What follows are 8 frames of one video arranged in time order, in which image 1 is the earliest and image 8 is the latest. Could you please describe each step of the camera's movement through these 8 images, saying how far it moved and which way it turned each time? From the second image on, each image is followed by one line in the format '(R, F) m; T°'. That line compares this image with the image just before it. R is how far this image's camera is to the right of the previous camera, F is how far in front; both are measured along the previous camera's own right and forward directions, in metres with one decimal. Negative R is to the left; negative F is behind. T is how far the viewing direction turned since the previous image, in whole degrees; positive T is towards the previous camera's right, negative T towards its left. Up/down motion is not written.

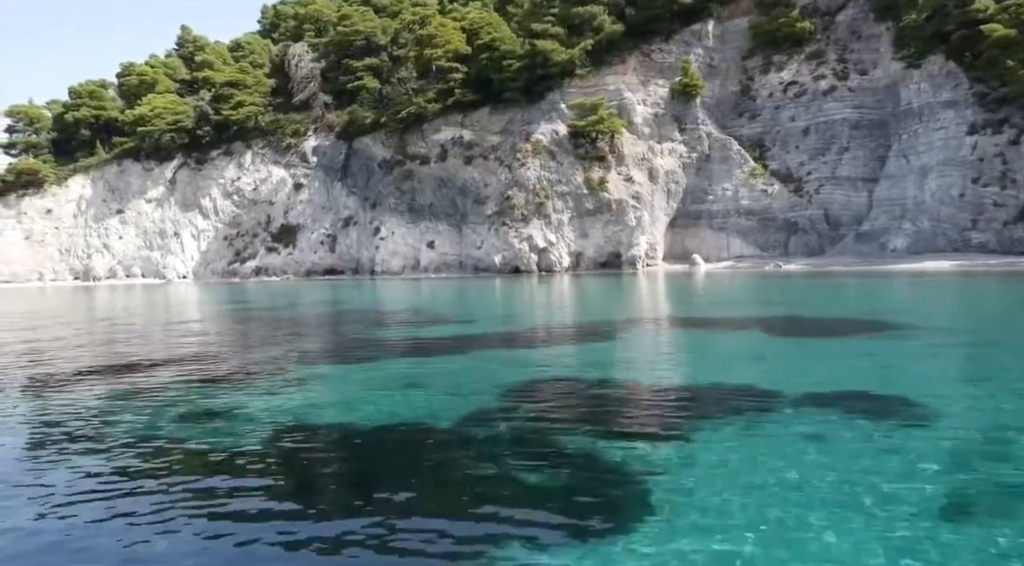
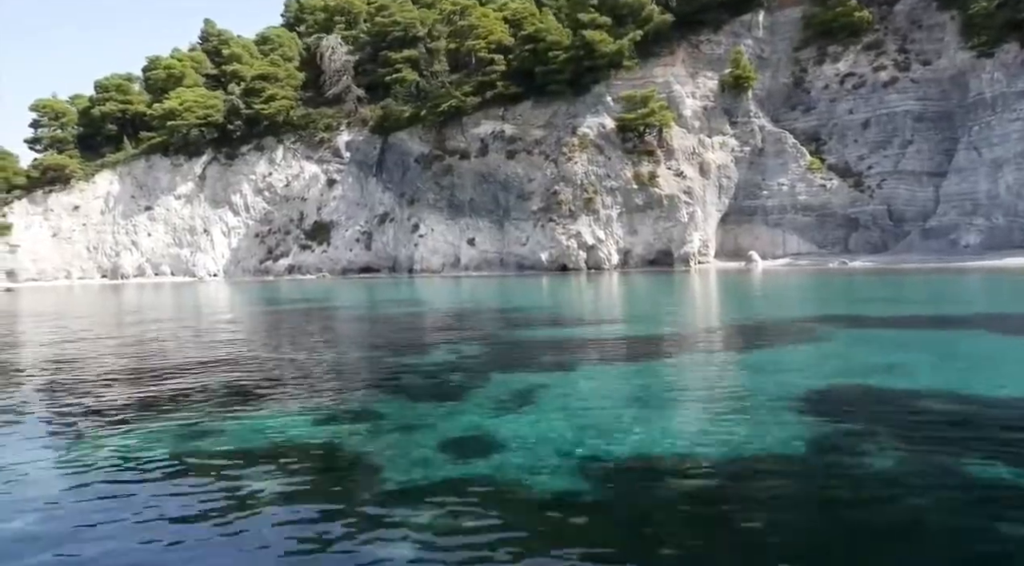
(-2.1, +1.2) m; 0°
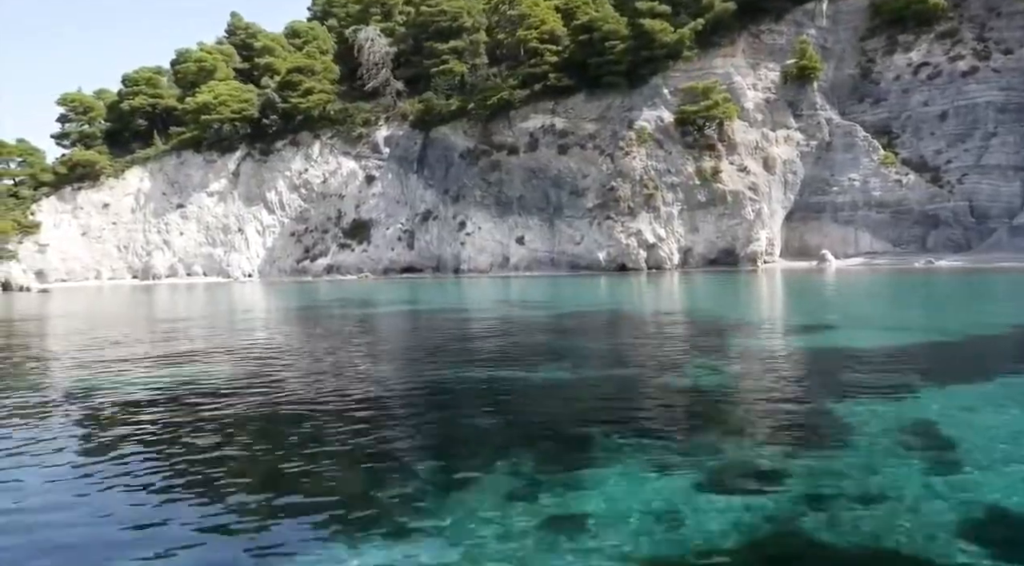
(-2.5, +1.6) m; 0°
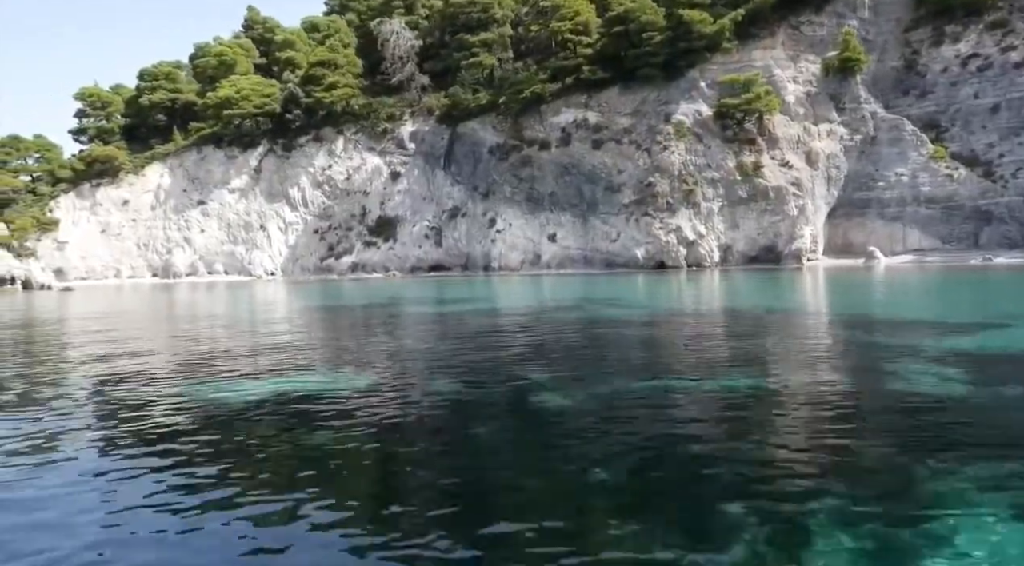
(-1.5, +1.0) m; 0°
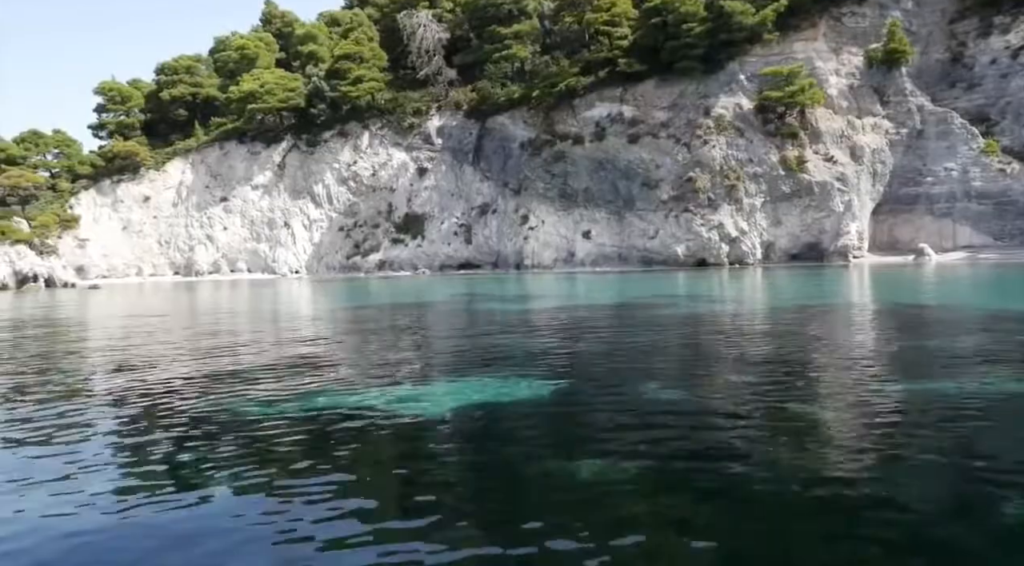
(-1.5, +0.9) m; 0°
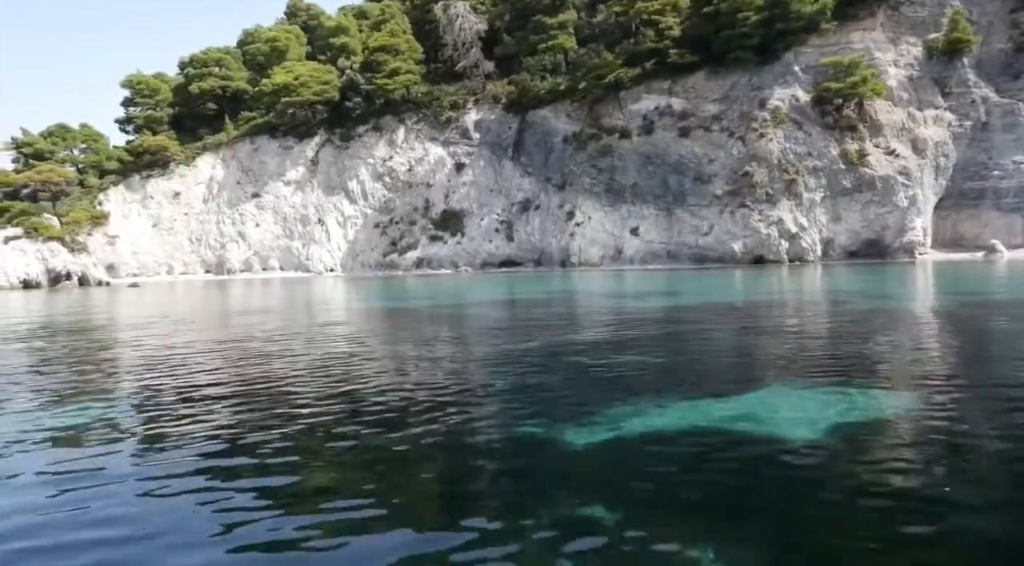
(-2.1, +1.1) m; 0°
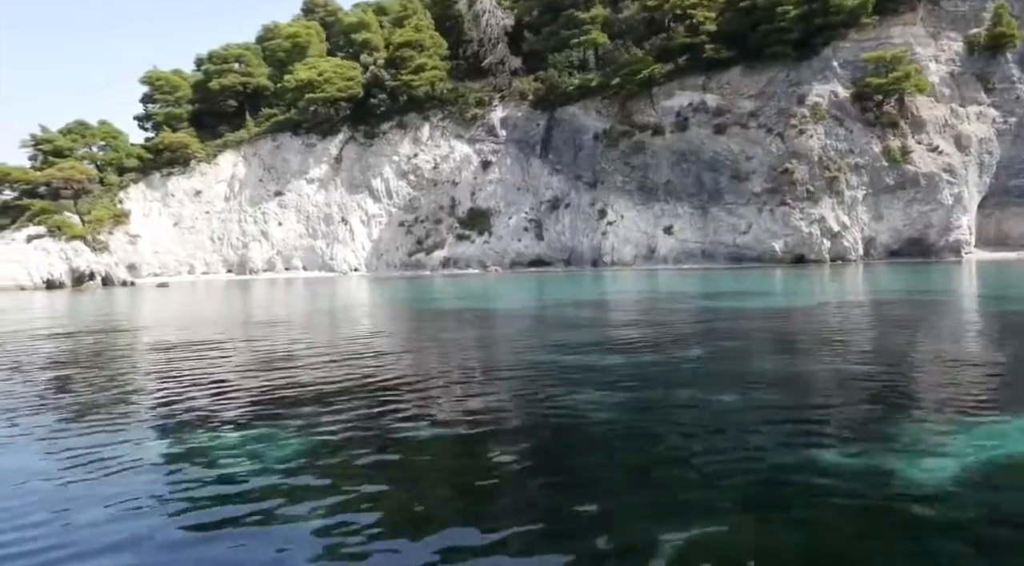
(-1.5, +0.7) m; 0°
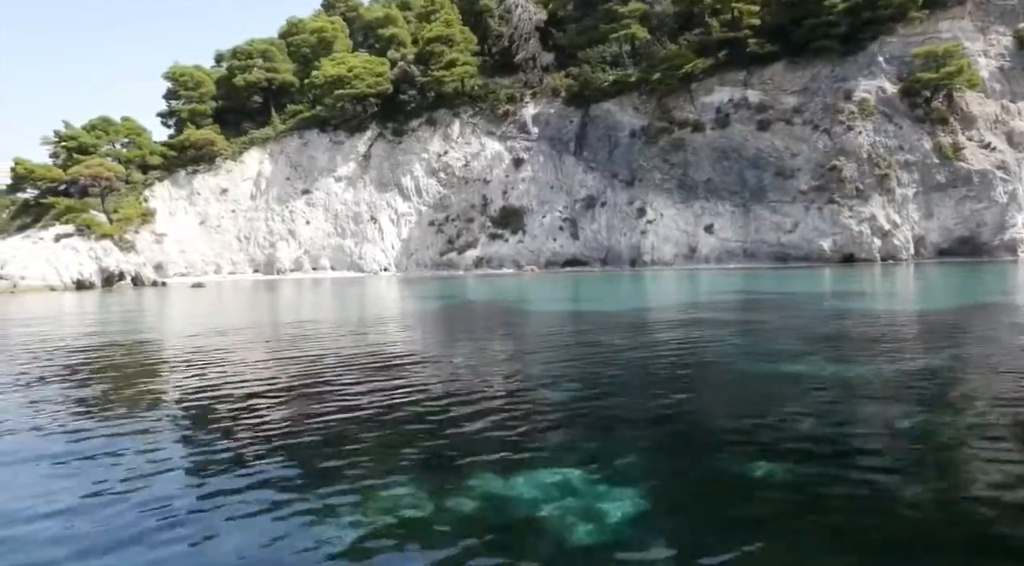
(-1.7, +0.8) m; 0°
